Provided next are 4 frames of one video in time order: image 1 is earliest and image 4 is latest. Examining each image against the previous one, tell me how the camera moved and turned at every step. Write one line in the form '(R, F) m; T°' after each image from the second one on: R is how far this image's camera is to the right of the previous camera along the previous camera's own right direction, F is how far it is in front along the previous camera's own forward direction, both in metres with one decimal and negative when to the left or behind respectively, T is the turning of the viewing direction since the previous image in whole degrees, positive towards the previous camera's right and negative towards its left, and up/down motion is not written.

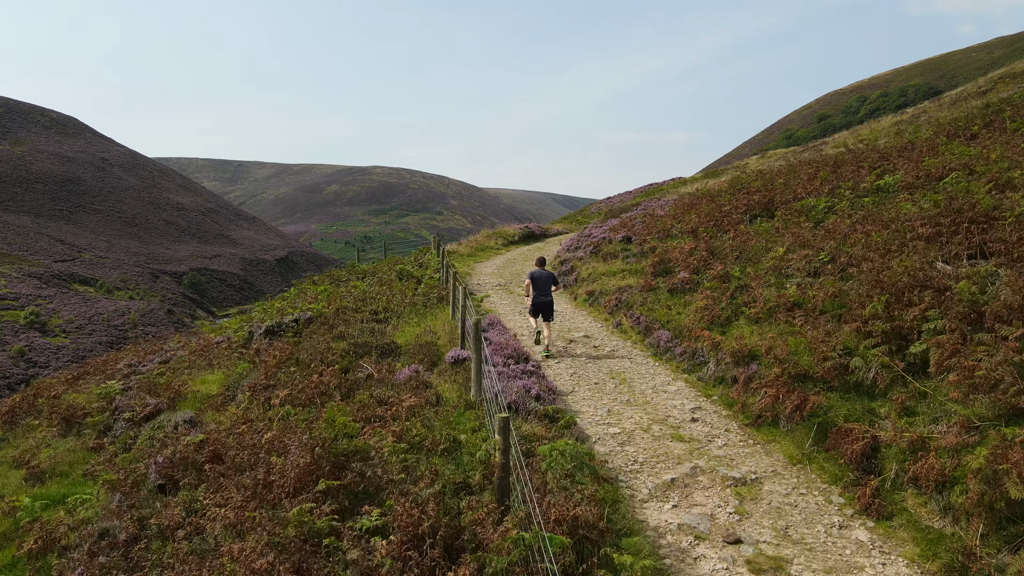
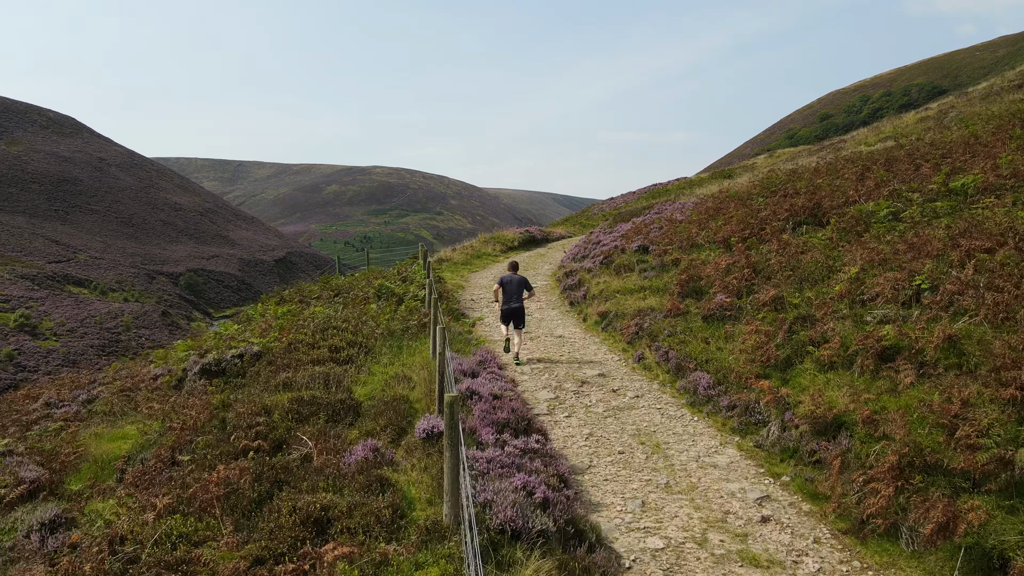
(0.0, +2.8) m; 0°
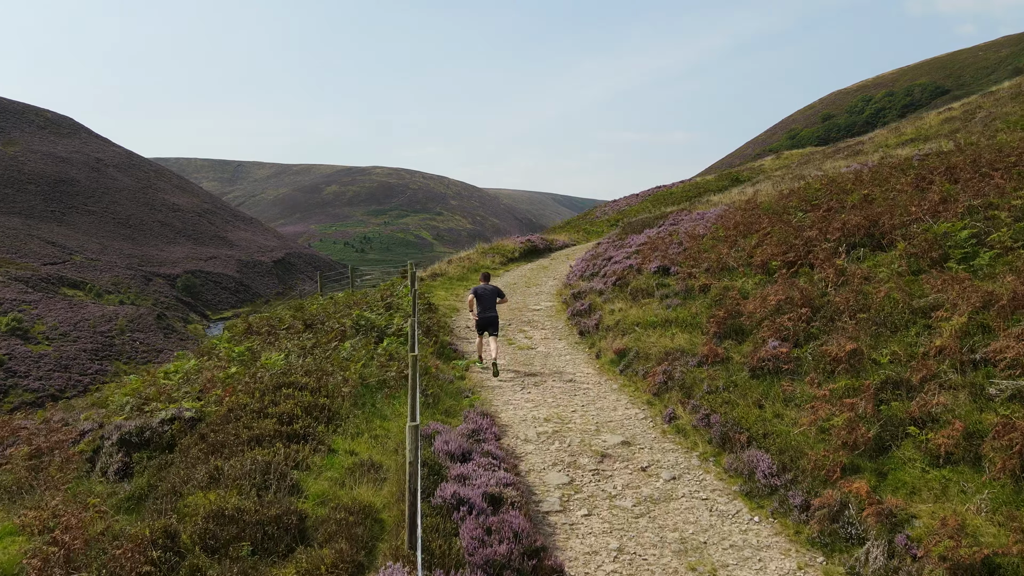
(0.0, +2.4) m; 0°
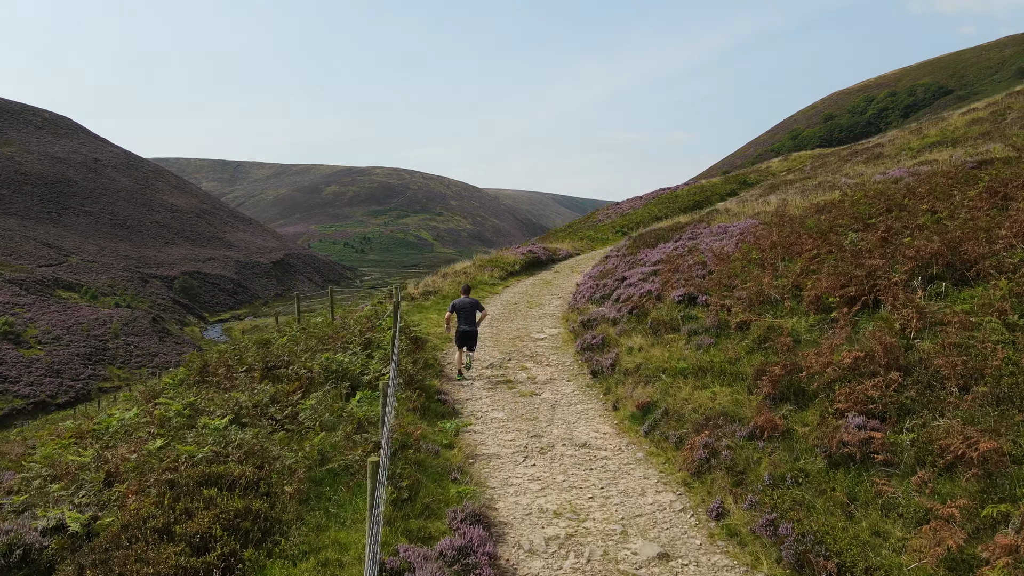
(0.0, +2.3) m; 0°
